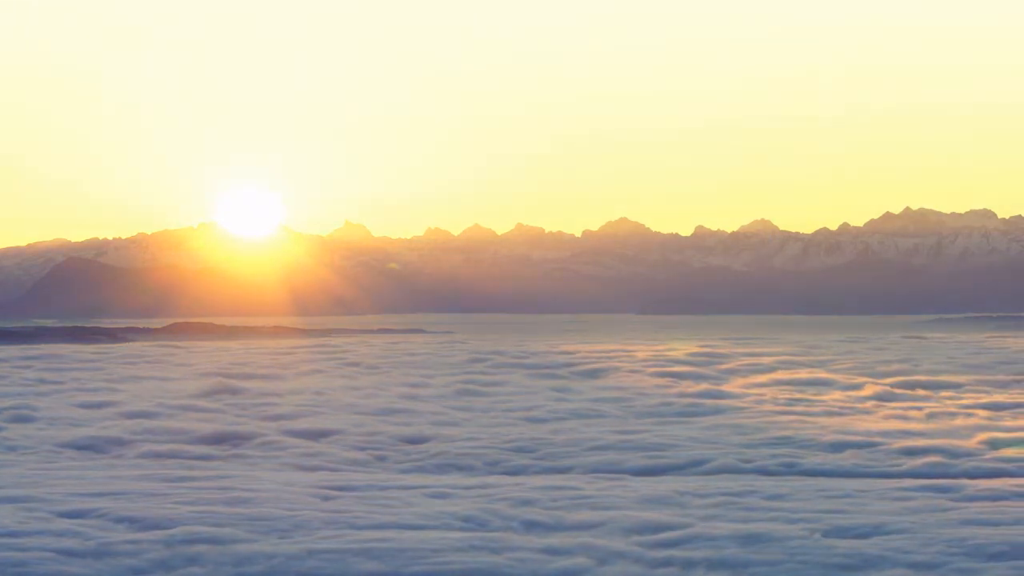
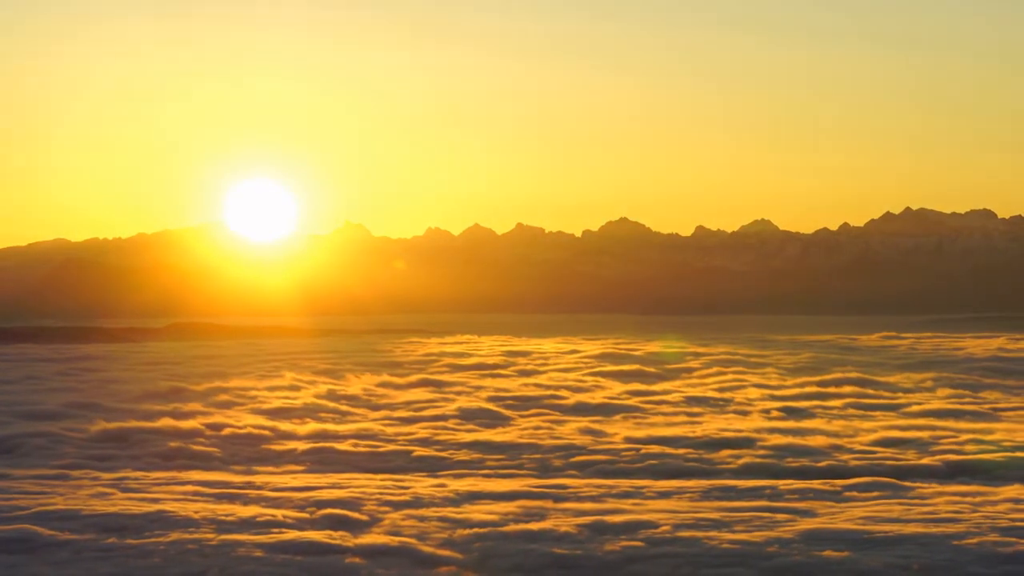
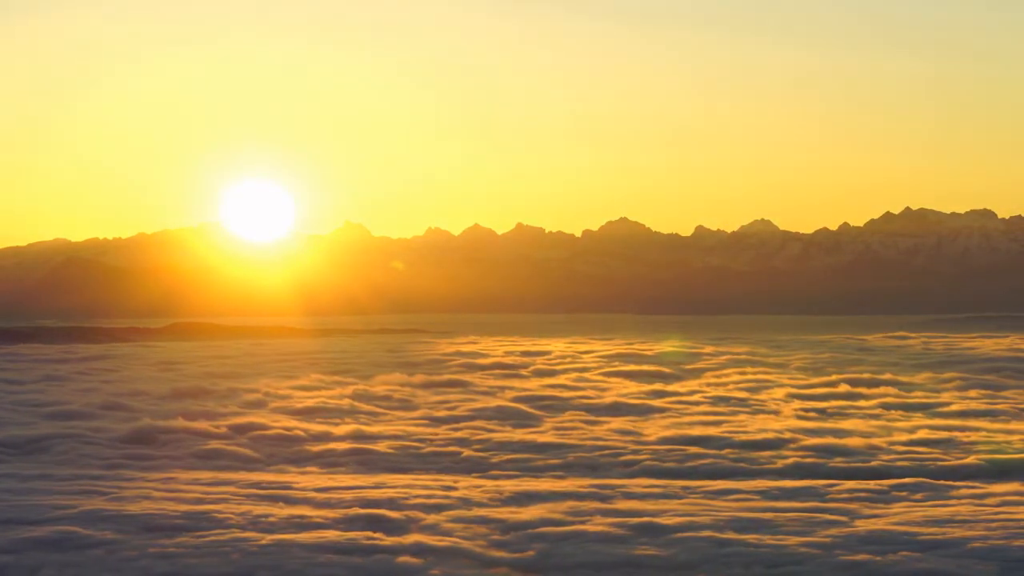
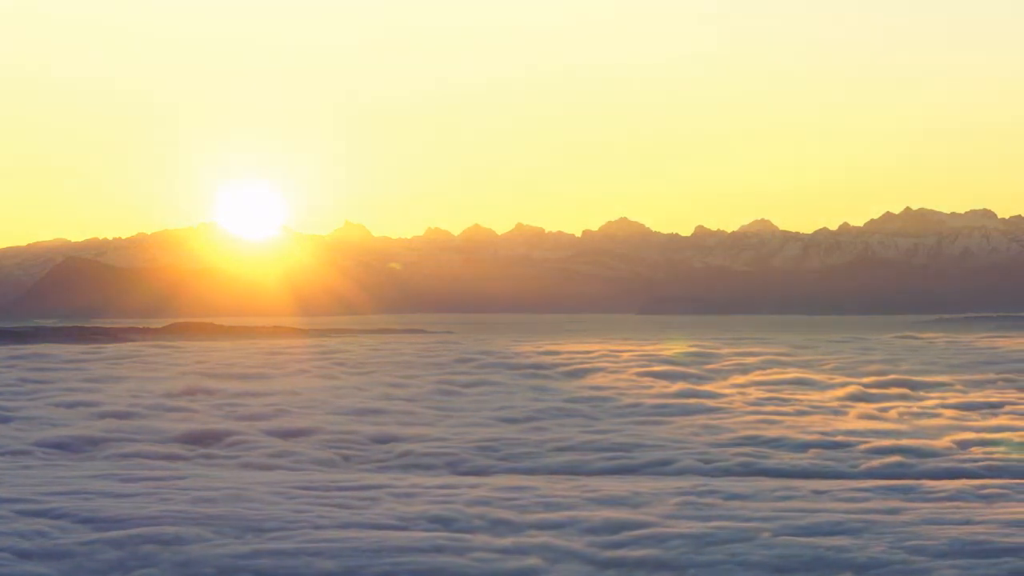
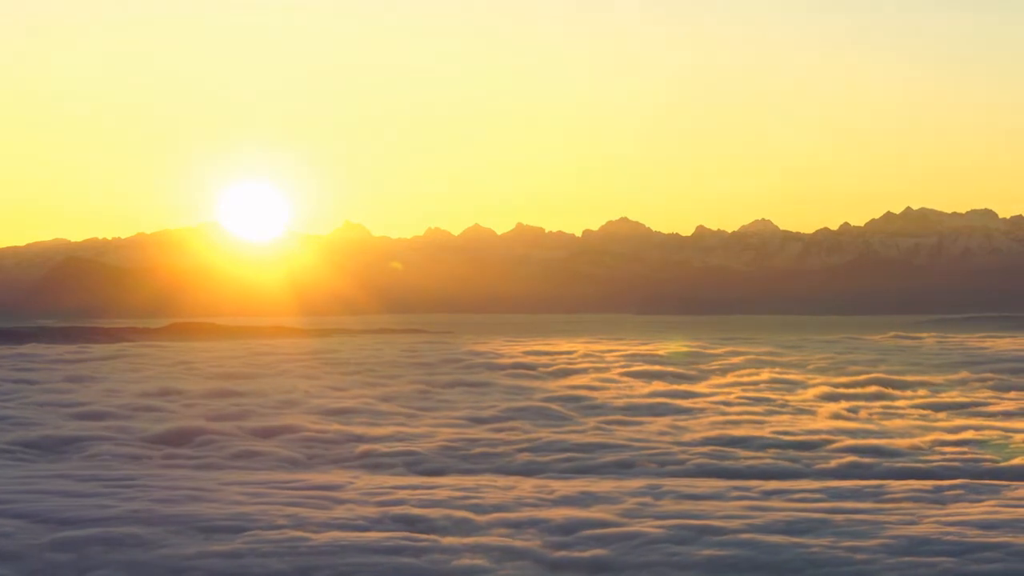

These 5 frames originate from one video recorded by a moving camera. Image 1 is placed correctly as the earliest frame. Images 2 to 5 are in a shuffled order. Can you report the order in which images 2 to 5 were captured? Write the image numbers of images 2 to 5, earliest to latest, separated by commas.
4, 5, 3, 2
